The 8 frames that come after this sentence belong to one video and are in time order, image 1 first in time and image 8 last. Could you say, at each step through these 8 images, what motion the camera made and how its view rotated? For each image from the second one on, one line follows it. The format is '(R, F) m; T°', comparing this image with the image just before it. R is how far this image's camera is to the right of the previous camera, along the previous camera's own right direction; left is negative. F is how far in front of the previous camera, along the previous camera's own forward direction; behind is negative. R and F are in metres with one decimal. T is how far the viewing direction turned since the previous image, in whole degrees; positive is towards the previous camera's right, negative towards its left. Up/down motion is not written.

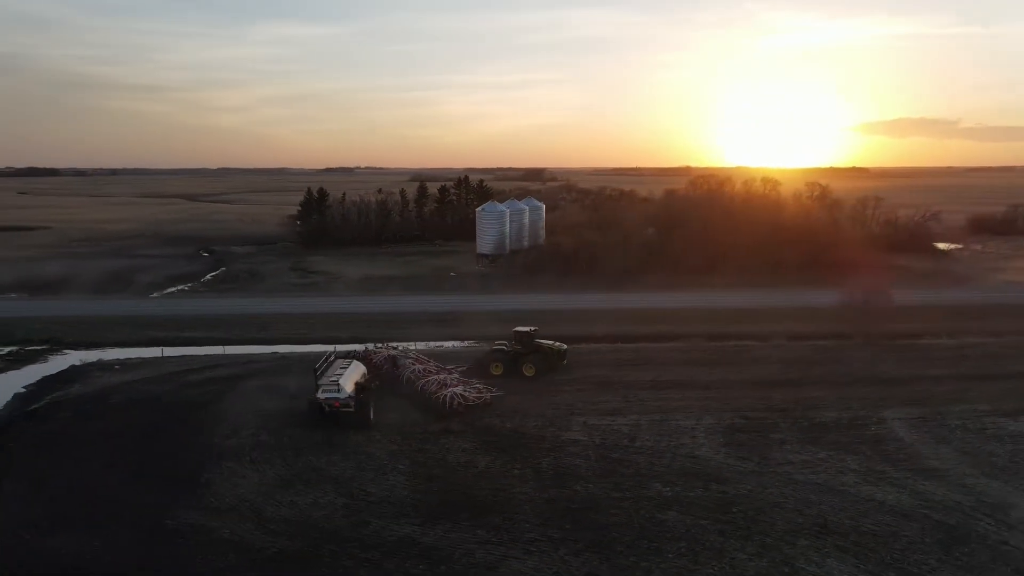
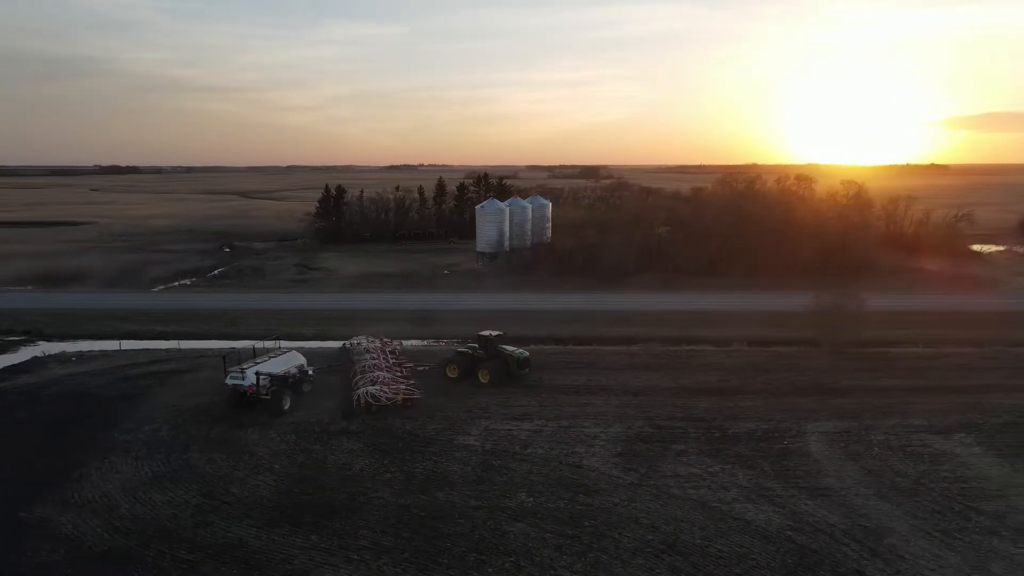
(+3.2, +0.5) m; -5°
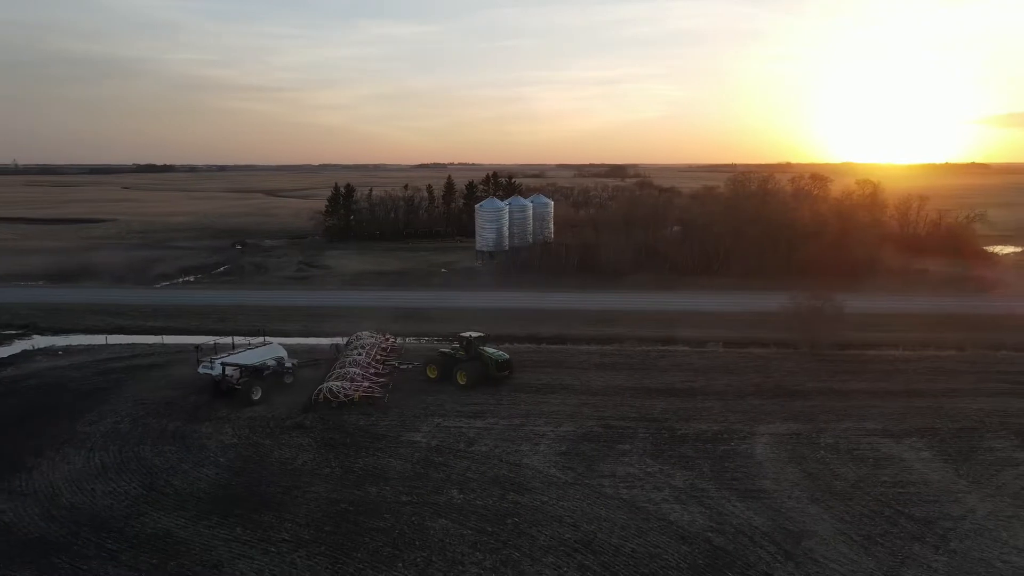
(+1.5, 0.0) m; -2°
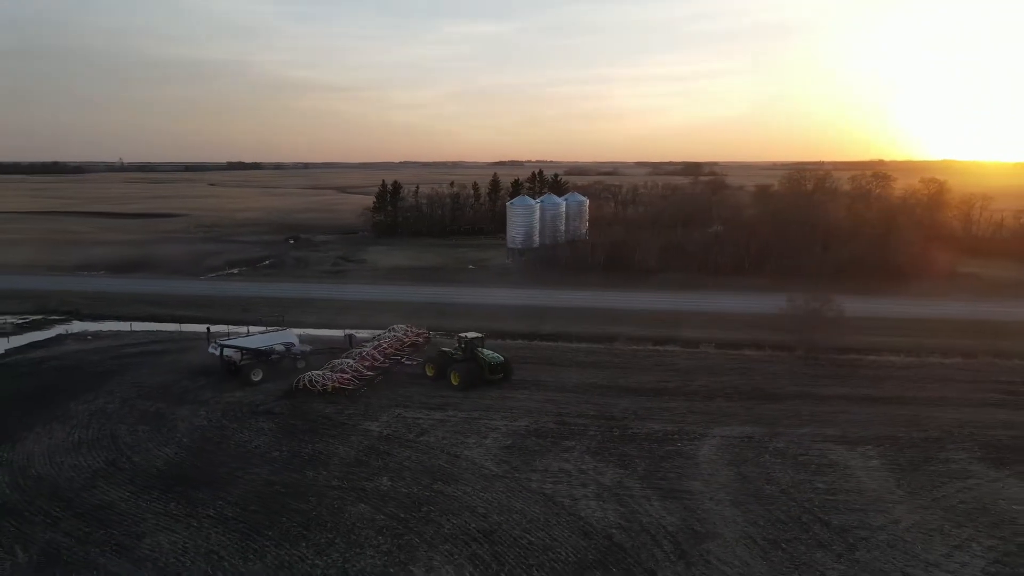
(+2.4, -0.1) m; -6°
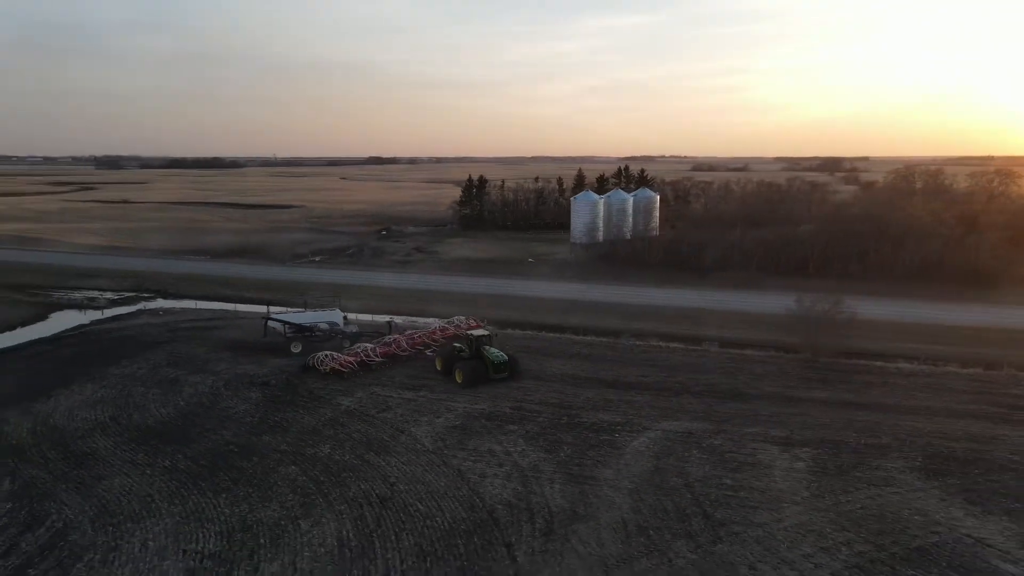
(+3.5, -0.4) m; -10°
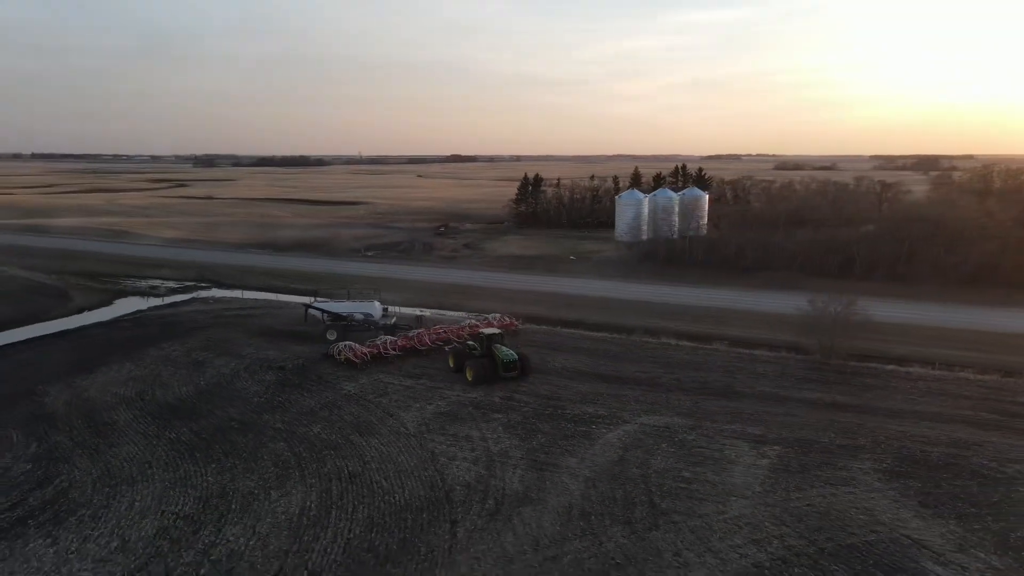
(+1.9, -0.5) m; -6°
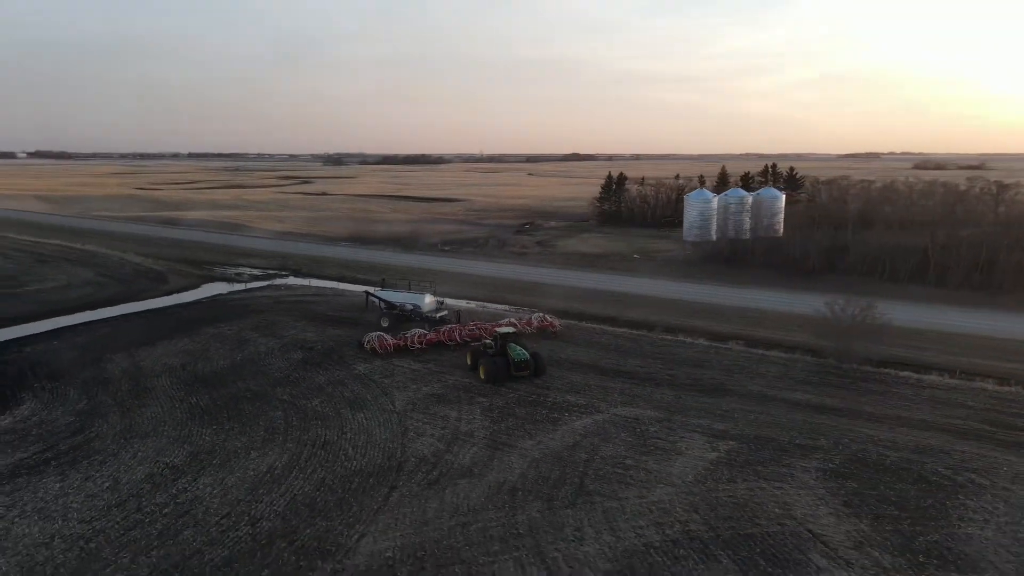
(+2.8, -0.6) m; -9°
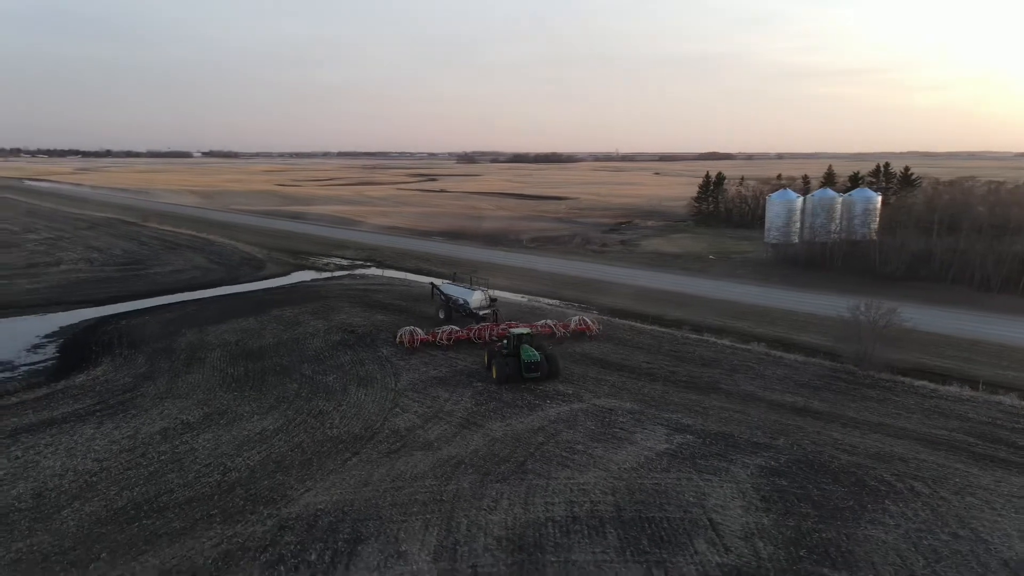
(+3.0, -0.6) m; -10°
